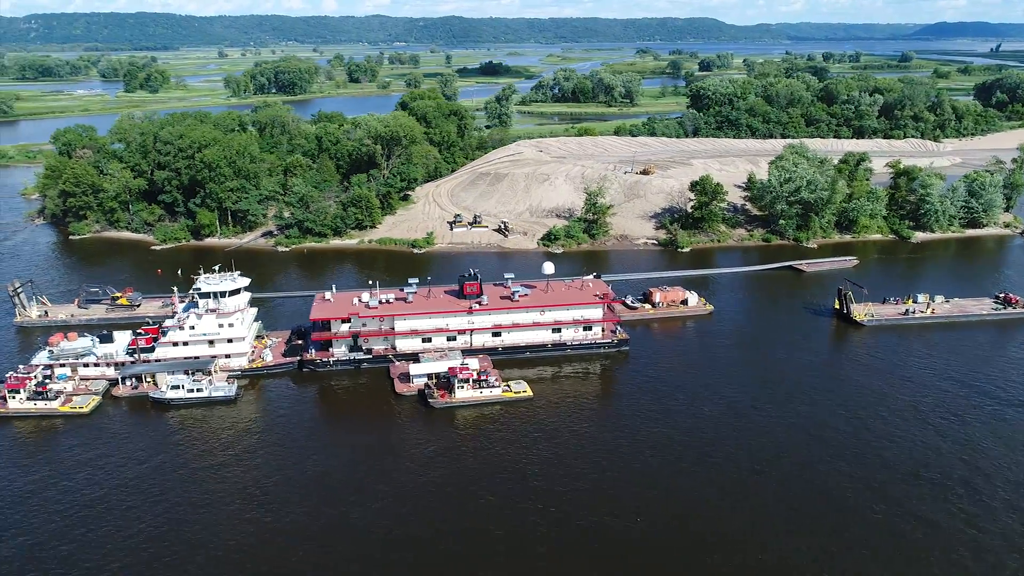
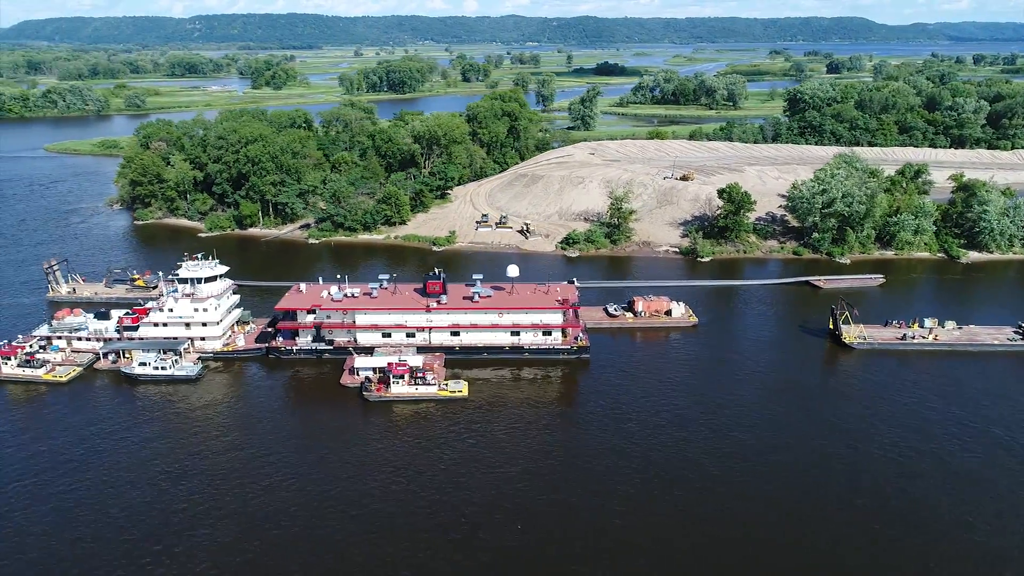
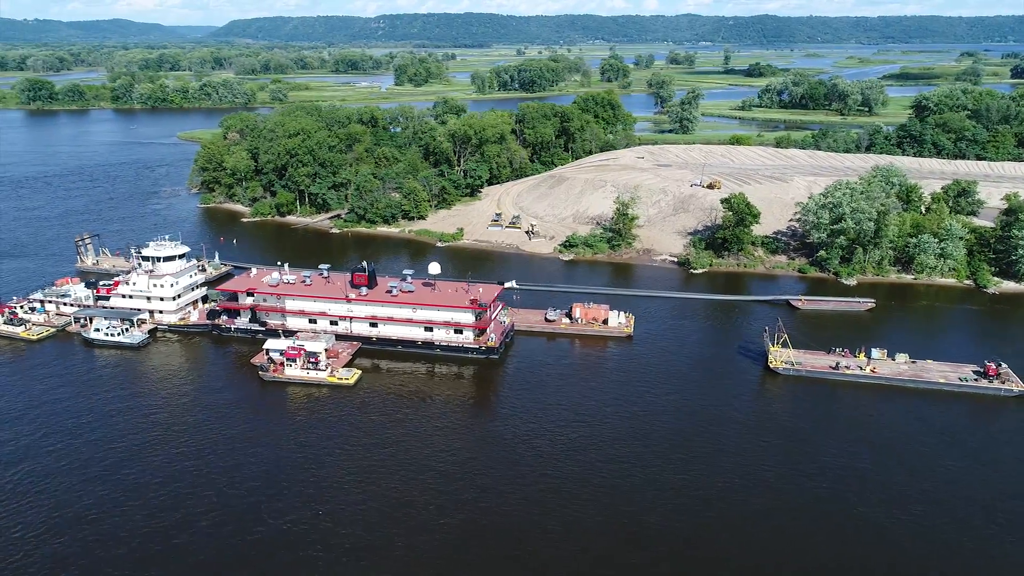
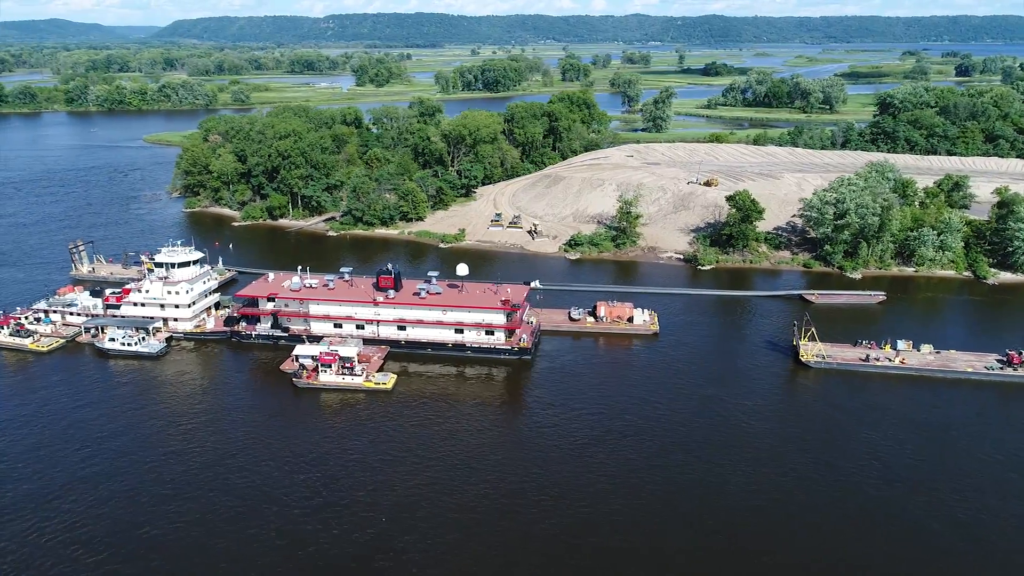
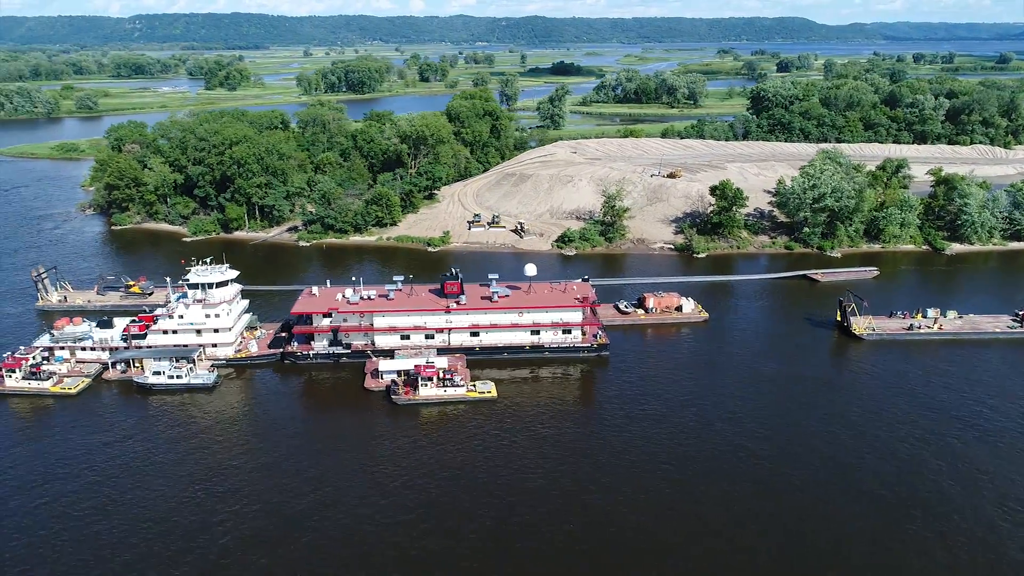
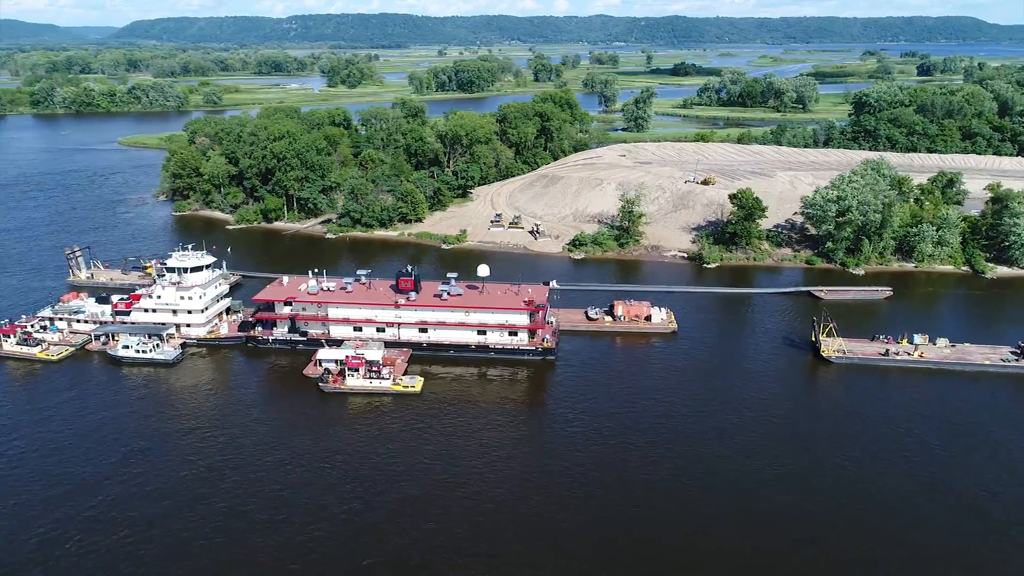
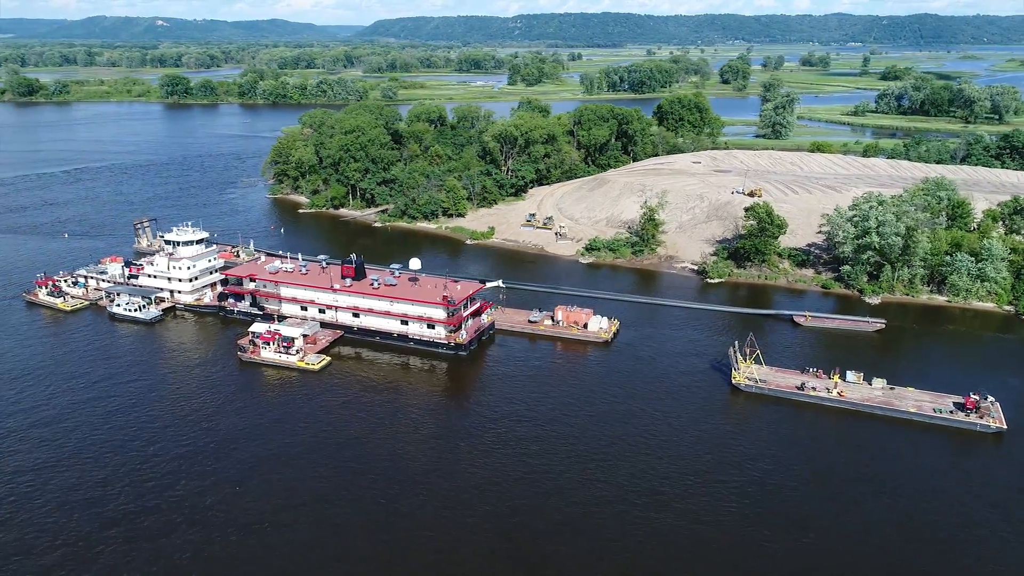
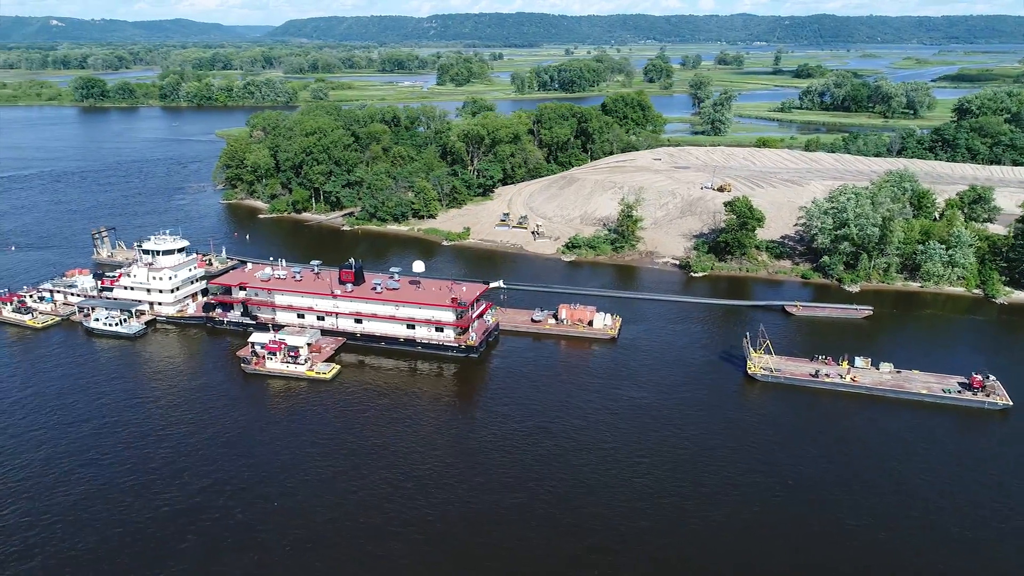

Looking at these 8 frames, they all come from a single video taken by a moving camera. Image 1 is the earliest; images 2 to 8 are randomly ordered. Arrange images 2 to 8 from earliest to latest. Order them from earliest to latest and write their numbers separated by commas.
5, 2, 6, 4, 3, 8, 7
